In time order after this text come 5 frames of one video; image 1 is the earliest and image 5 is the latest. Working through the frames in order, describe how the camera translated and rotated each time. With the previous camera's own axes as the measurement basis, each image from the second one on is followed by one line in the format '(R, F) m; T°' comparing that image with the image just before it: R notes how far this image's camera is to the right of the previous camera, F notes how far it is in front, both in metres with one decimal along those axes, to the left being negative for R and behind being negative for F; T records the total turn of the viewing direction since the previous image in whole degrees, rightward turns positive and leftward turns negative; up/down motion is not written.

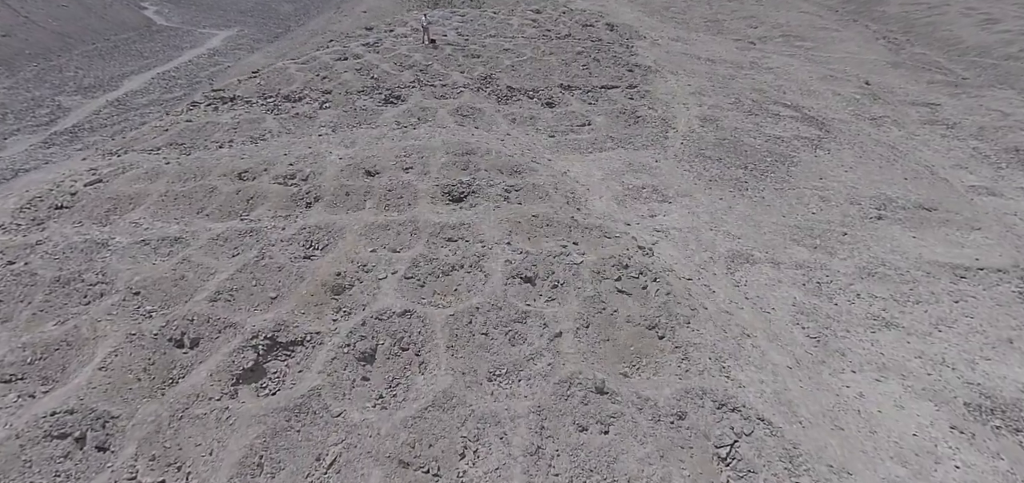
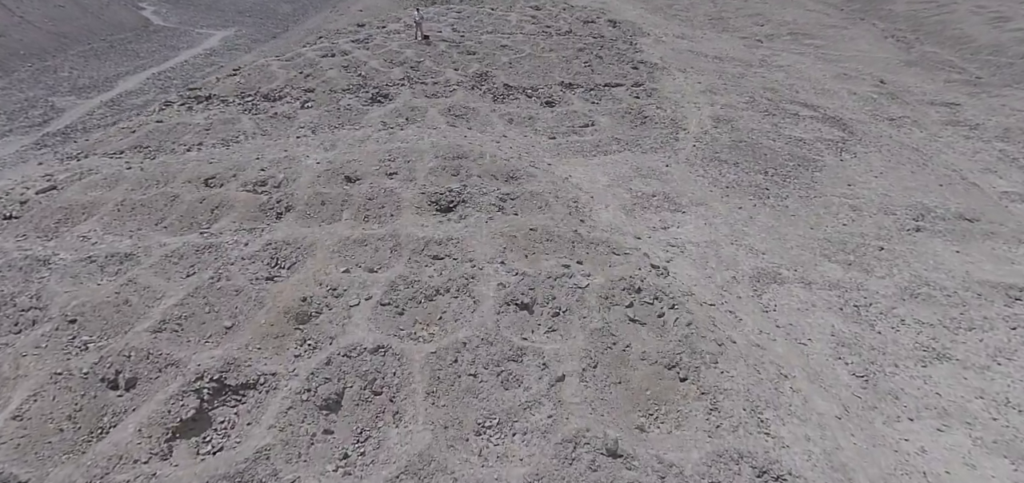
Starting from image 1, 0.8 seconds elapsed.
(+0.1, +1.3) m; 0°
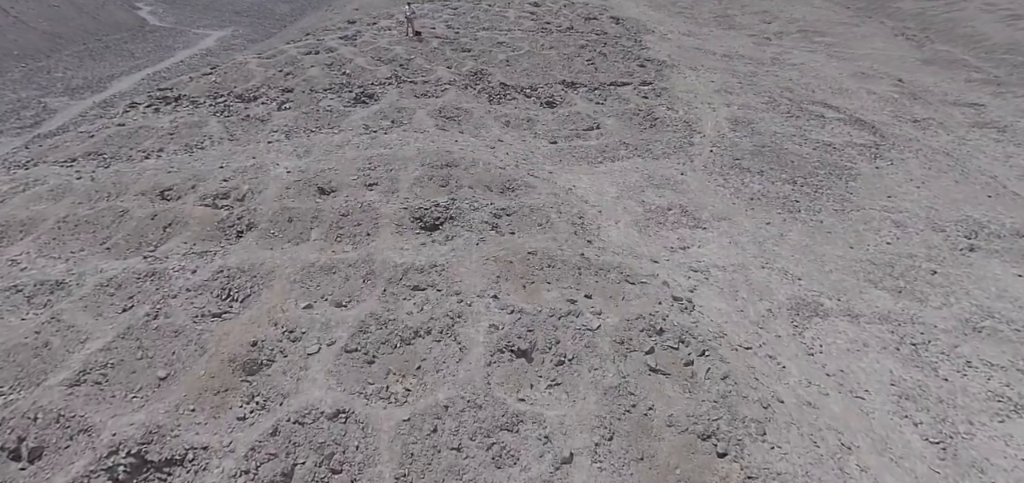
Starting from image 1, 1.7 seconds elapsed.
(+0.1, +1.4) m; 0°
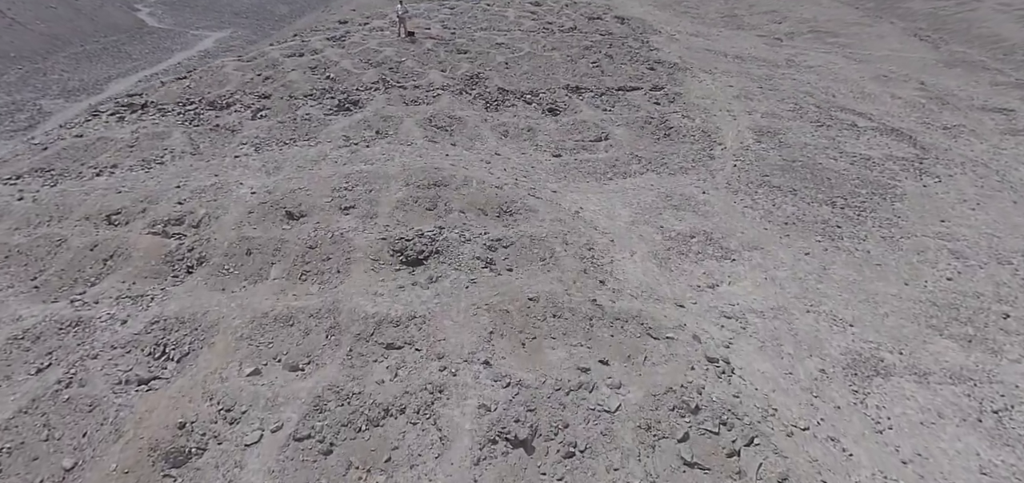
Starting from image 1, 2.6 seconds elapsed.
(+0.1, +1.4) m; 0°
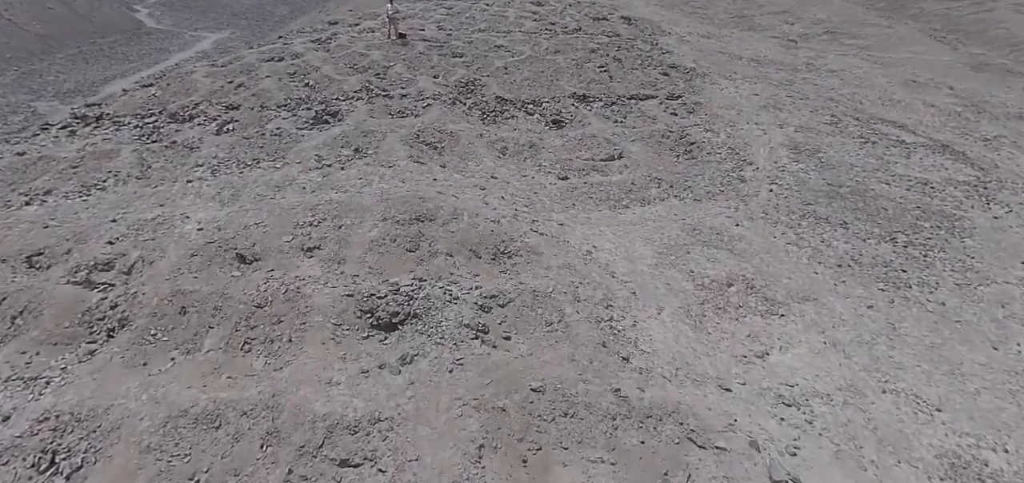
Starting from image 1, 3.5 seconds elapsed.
(0.0, +1.6) m; 0°
